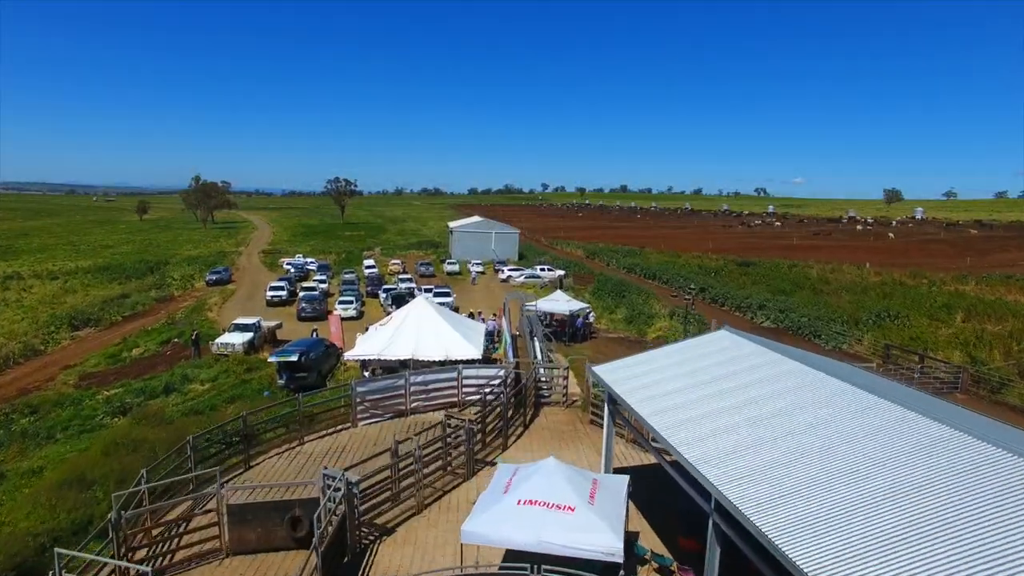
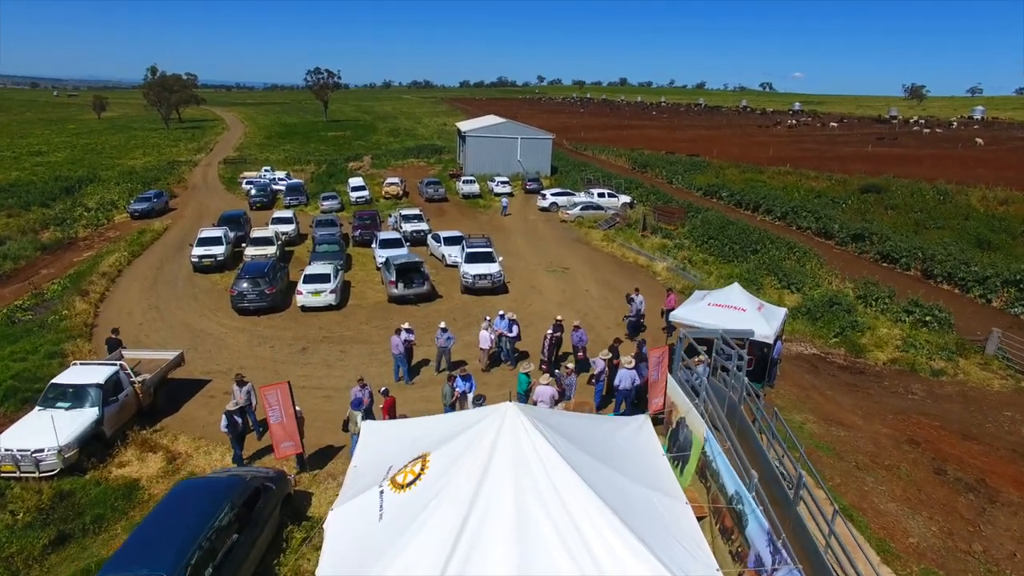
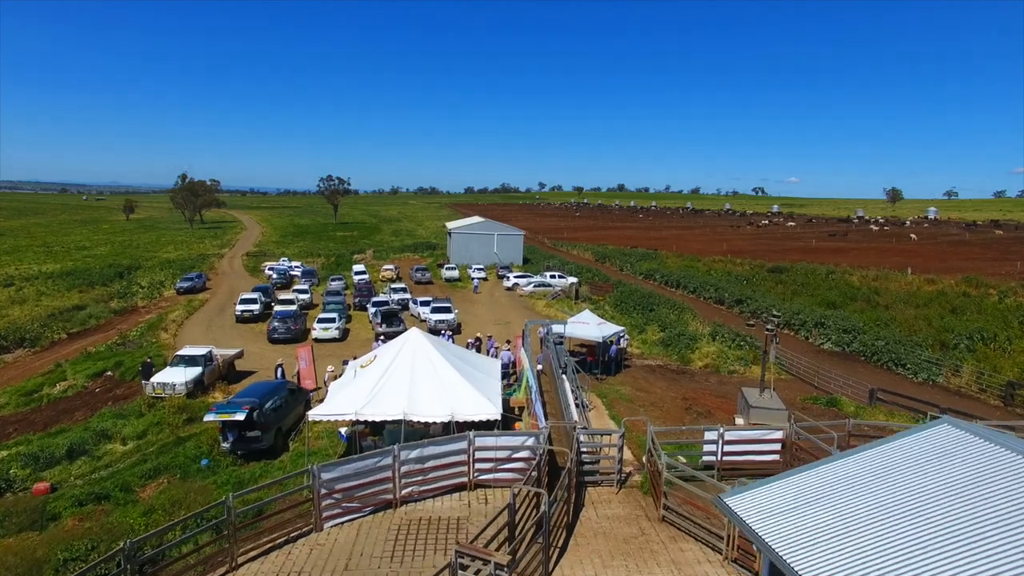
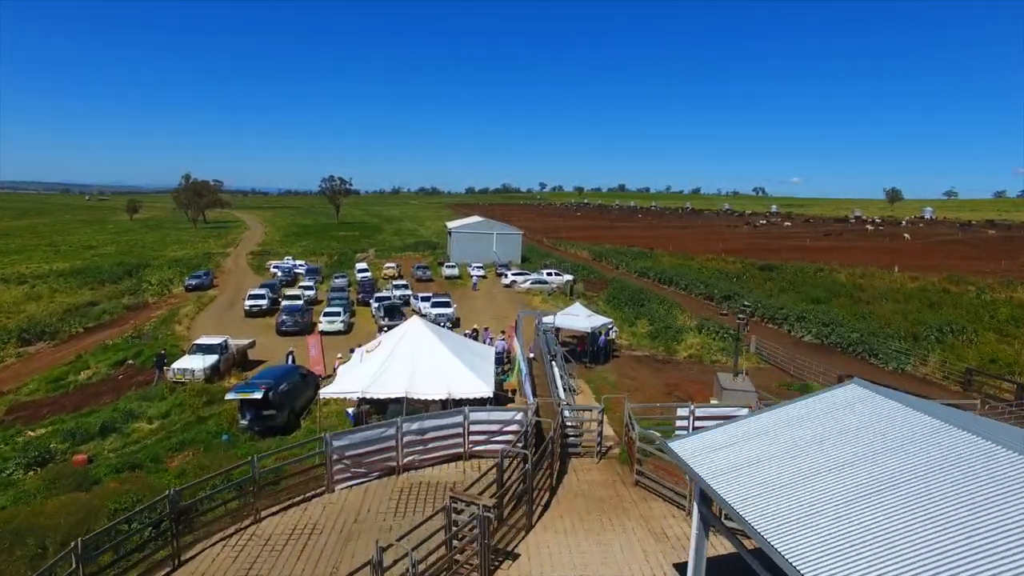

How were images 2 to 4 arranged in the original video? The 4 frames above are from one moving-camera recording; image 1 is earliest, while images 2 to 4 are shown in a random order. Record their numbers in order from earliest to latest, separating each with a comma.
4, 3, 2
